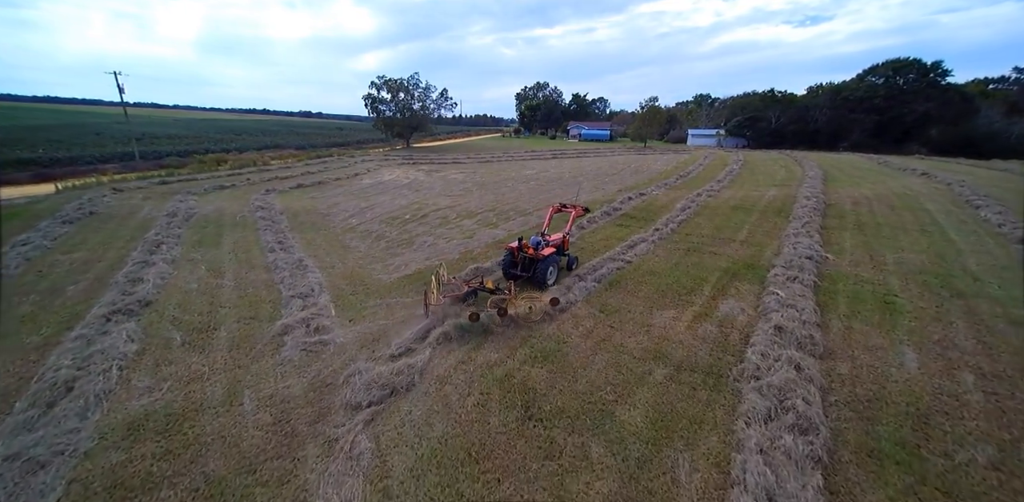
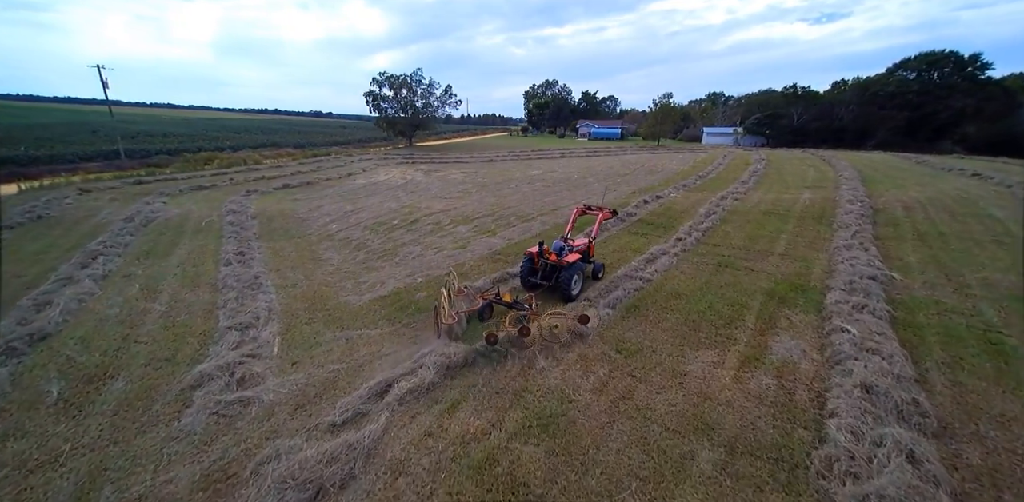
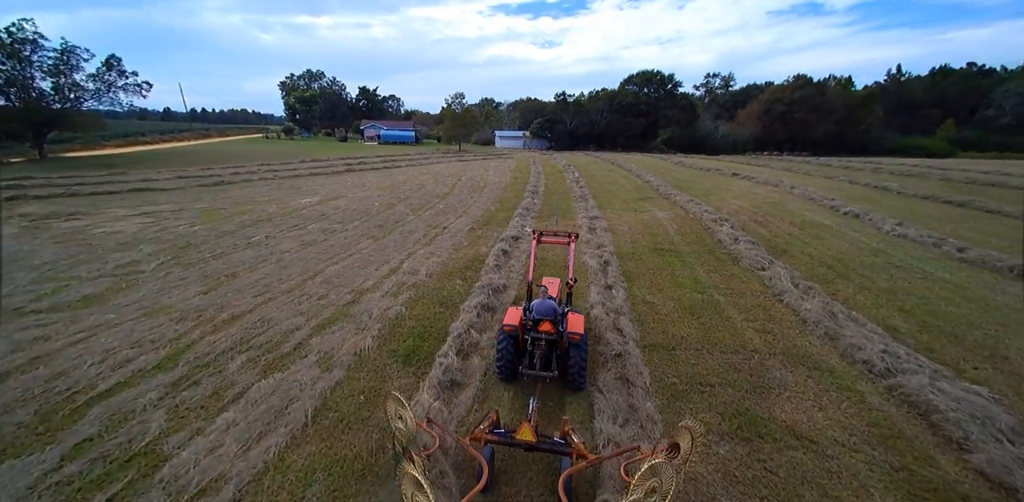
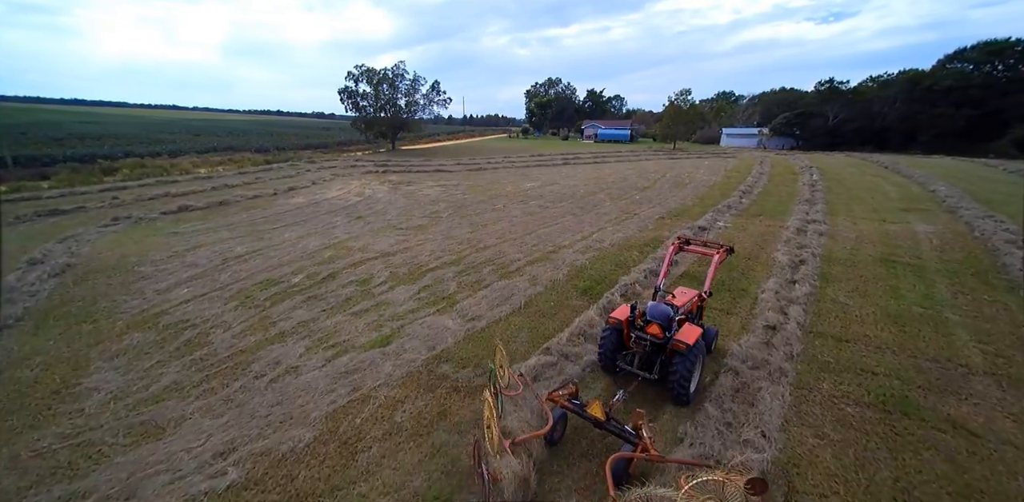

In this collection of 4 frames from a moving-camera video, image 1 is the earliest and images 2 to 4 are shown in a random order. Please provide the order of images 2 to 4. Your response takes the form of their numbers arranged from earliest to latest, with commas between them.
2, 4, 3
